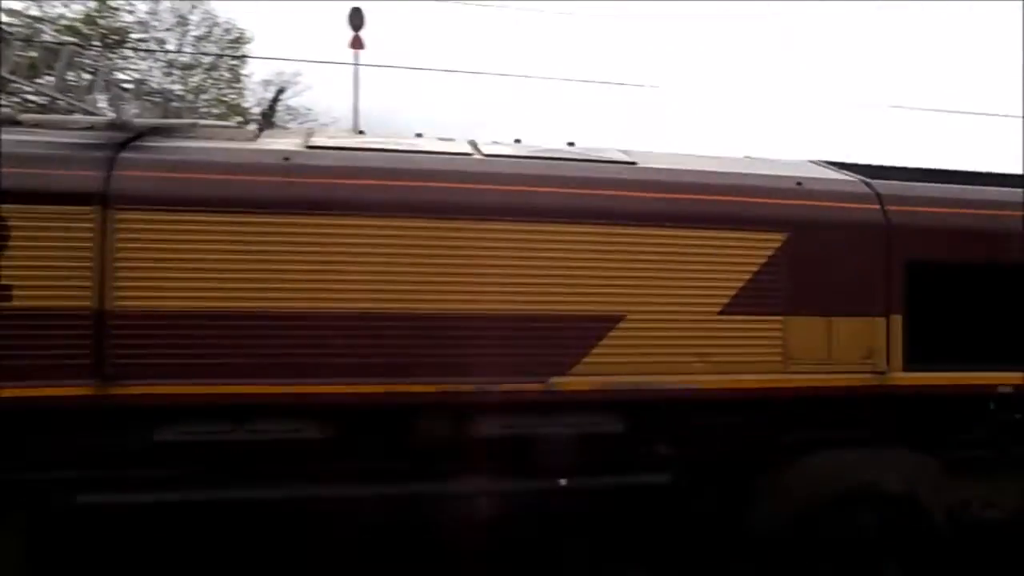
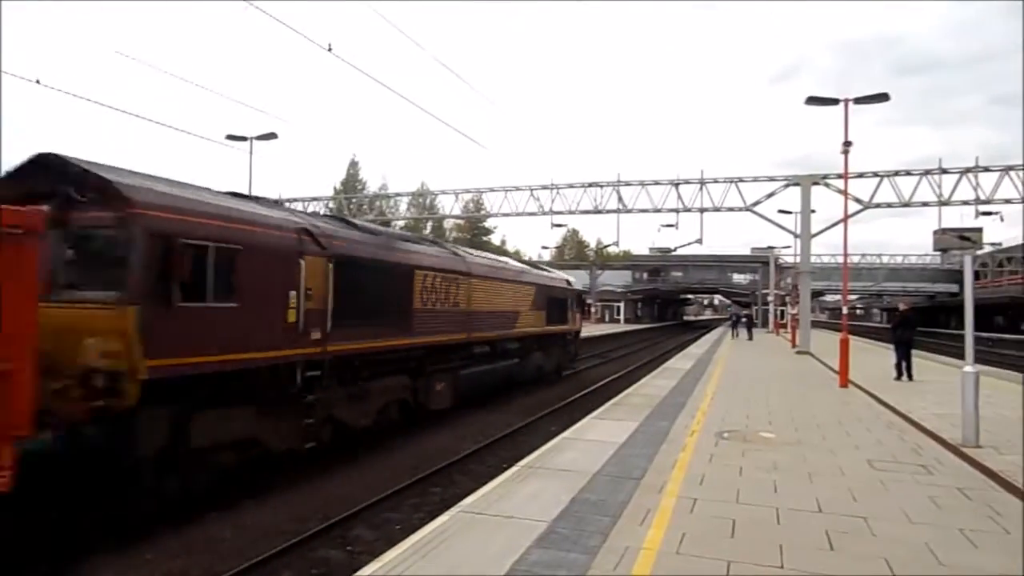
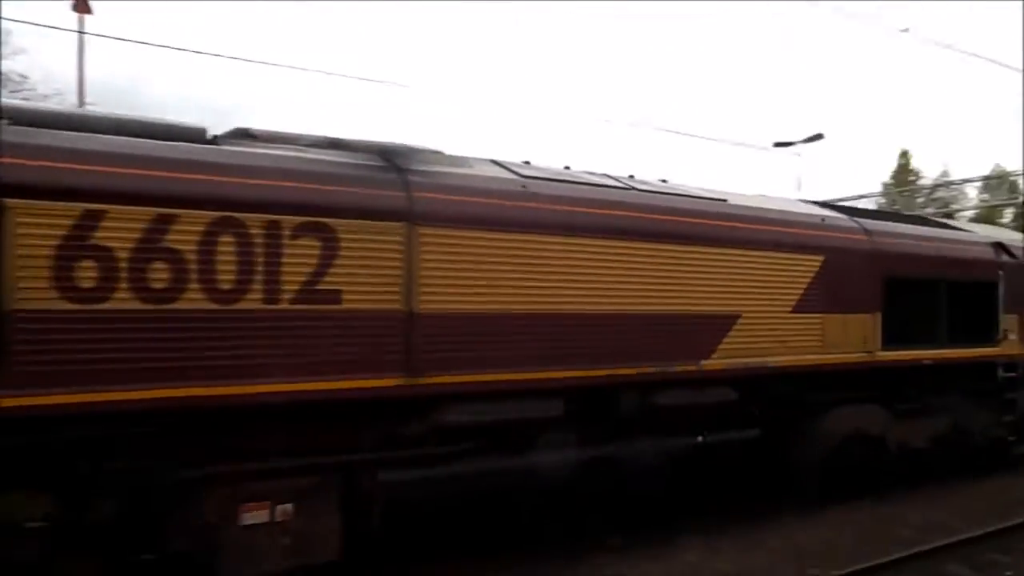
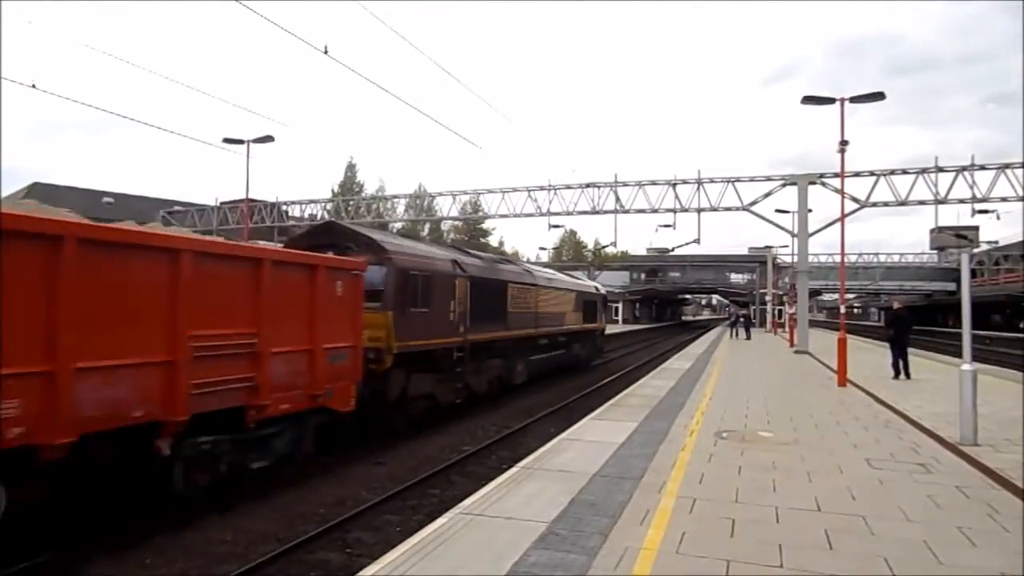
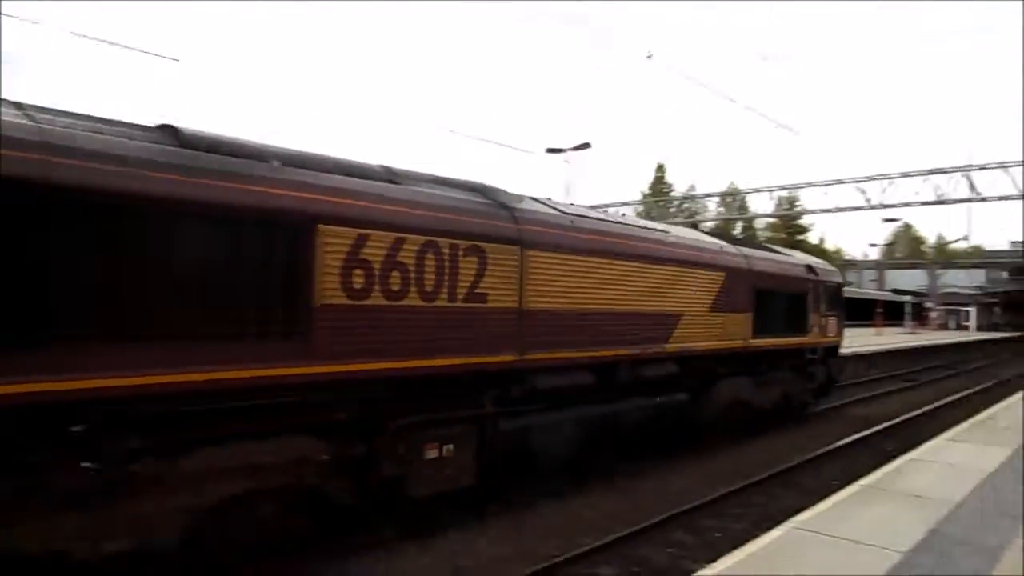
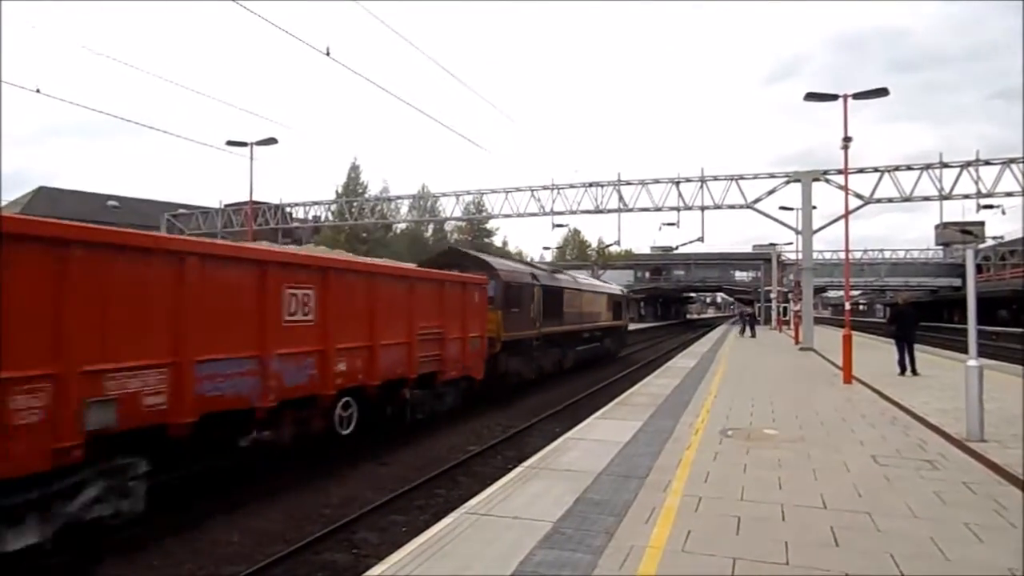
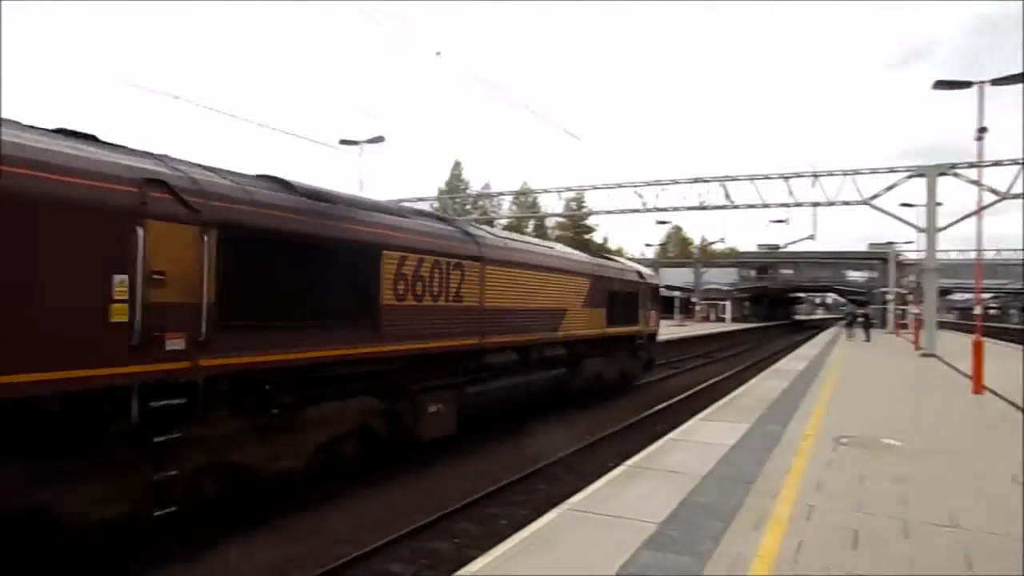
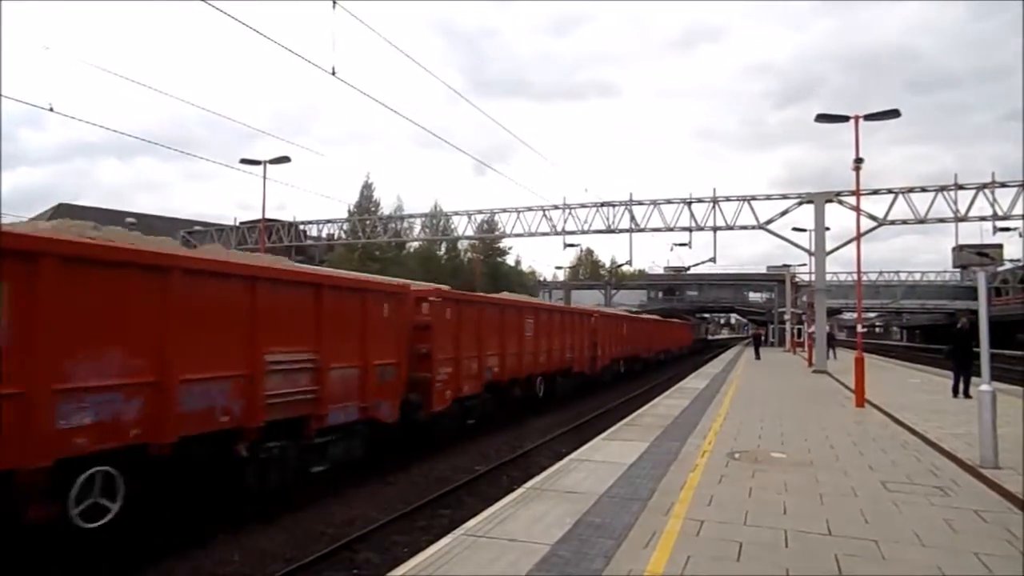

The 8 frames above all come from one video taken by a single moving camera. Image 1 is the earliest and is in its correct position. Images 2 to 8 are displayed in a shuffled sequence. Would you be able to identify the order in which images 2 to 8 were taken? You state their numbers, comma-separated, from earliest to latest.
3, 5, 7, 2, 4, 6, 8
